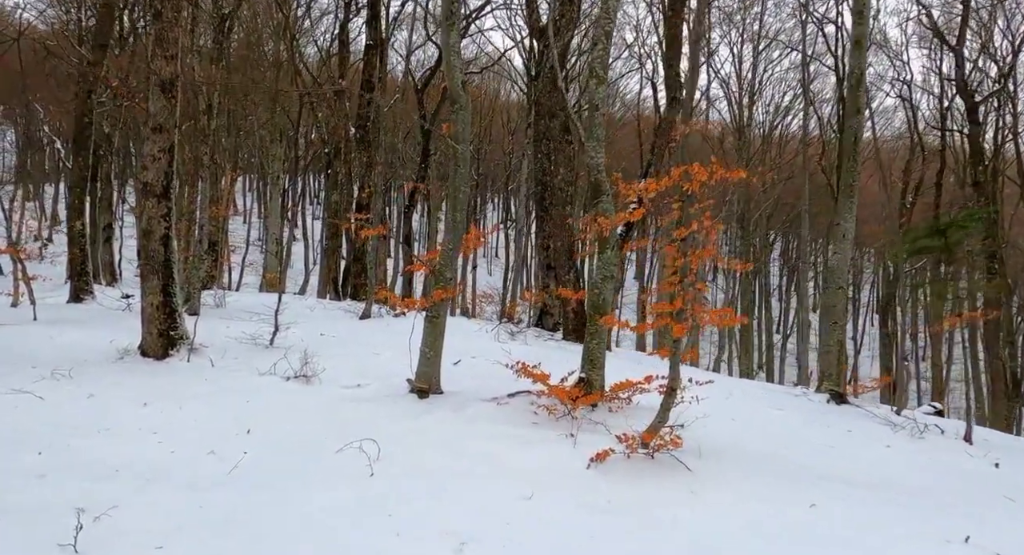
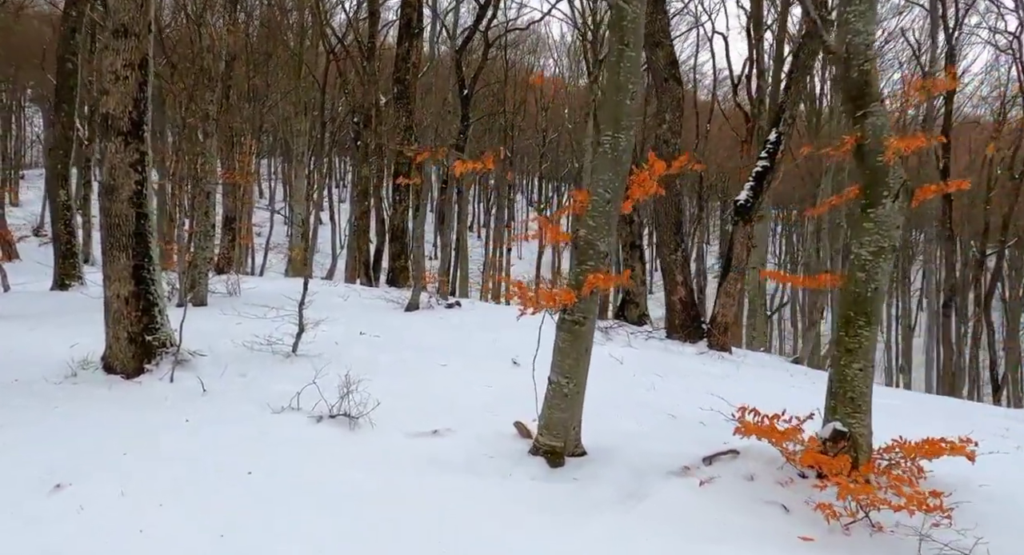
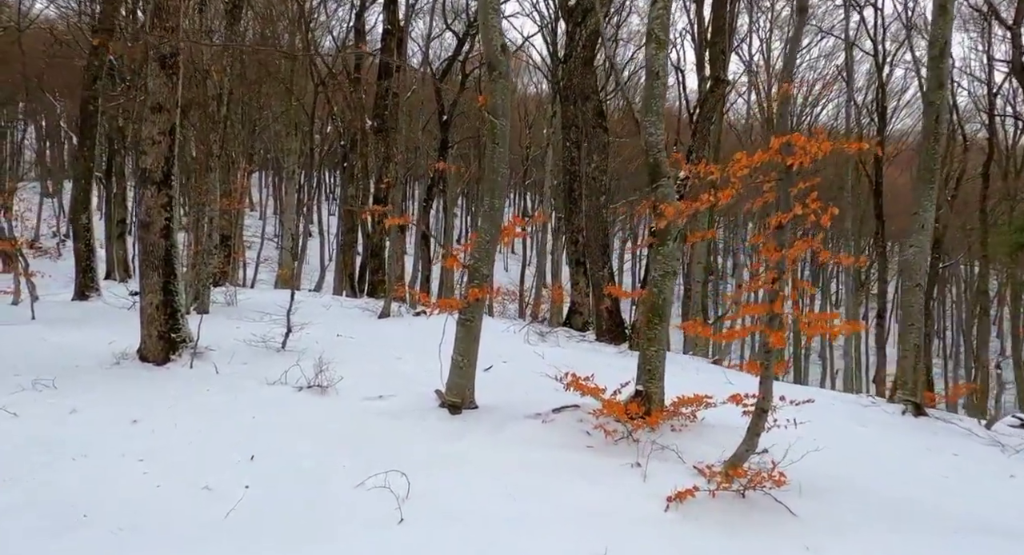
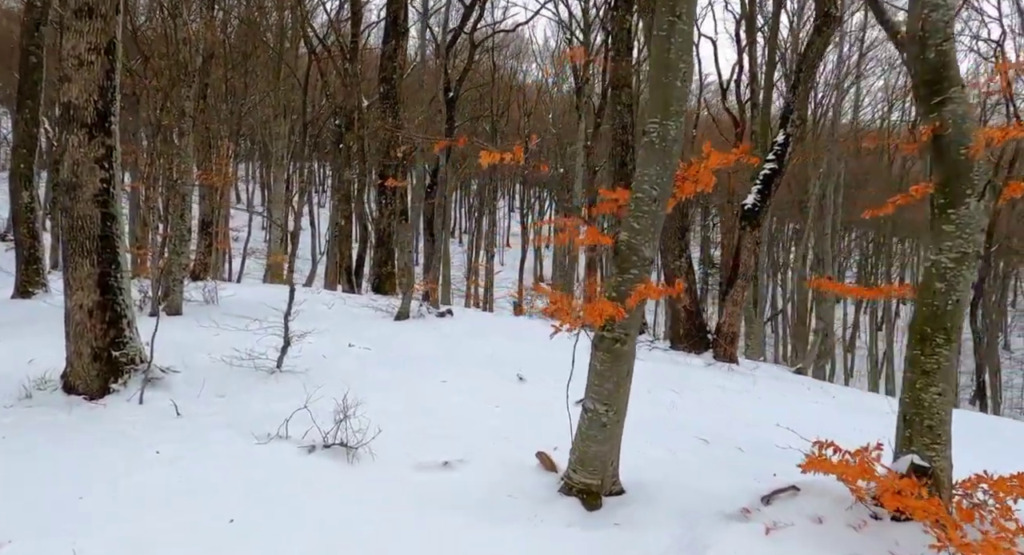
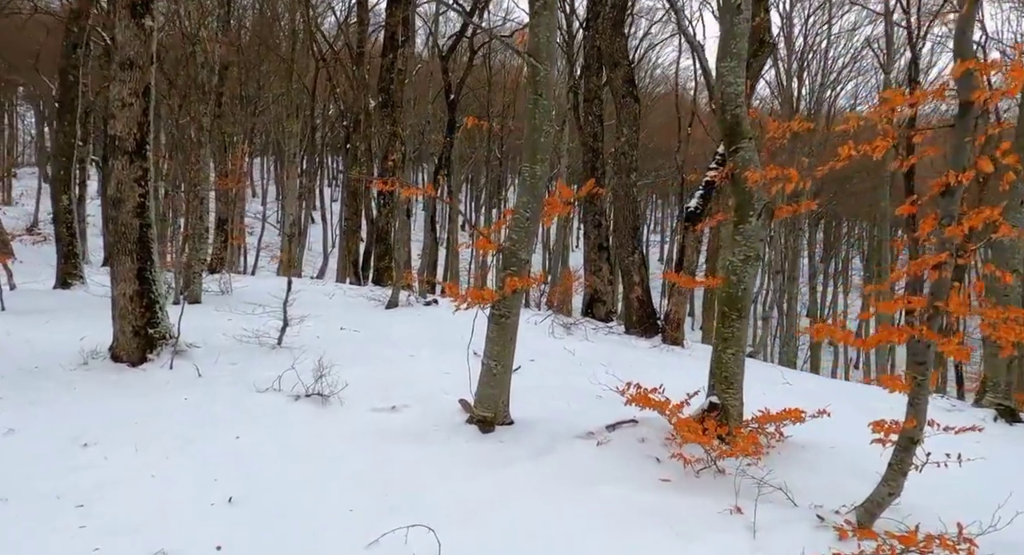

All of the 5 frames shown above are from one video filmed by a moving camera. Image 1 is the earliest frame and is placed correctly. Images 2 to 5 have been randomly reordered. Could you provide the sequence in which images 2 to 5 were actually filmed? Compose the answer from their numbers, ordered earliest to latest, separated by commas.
3, 5, 2, 4
